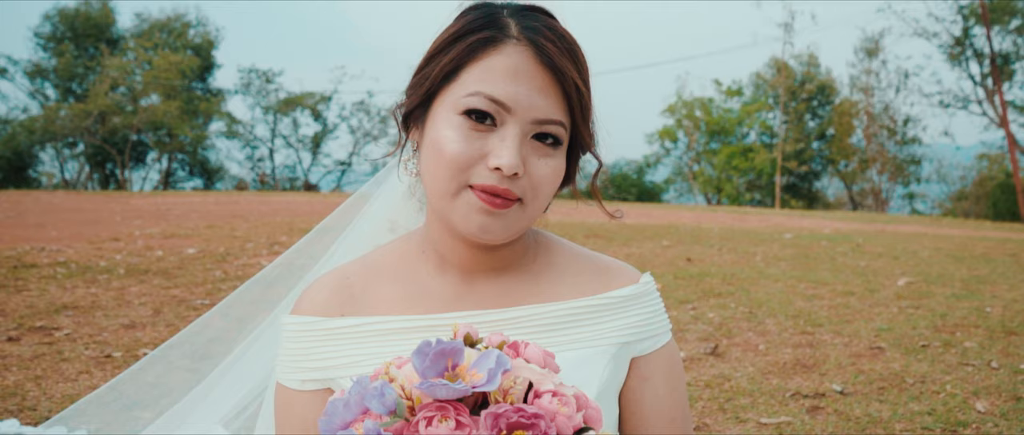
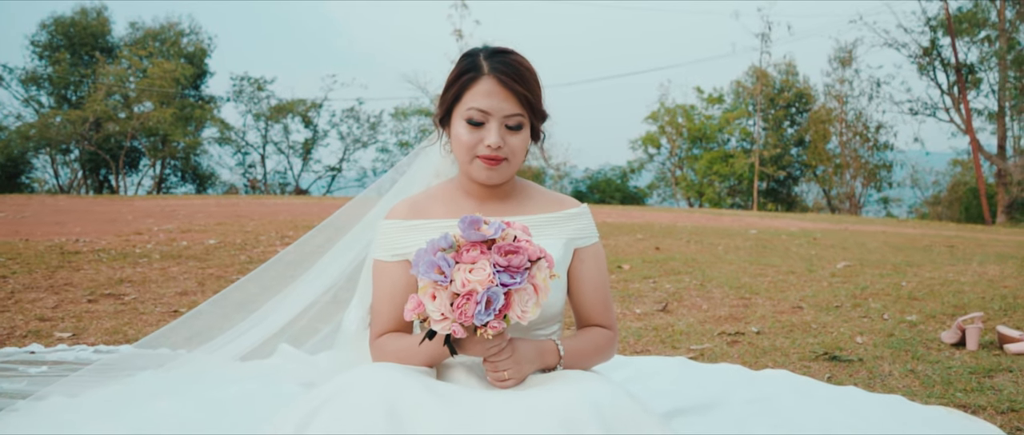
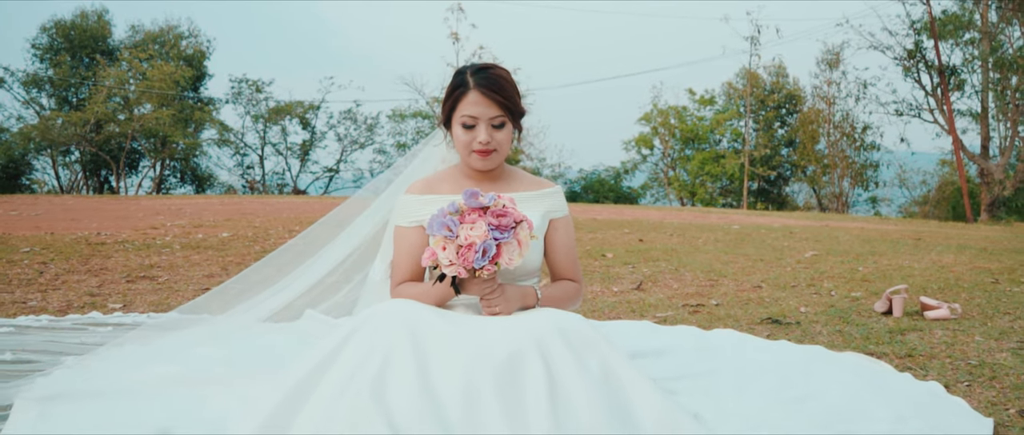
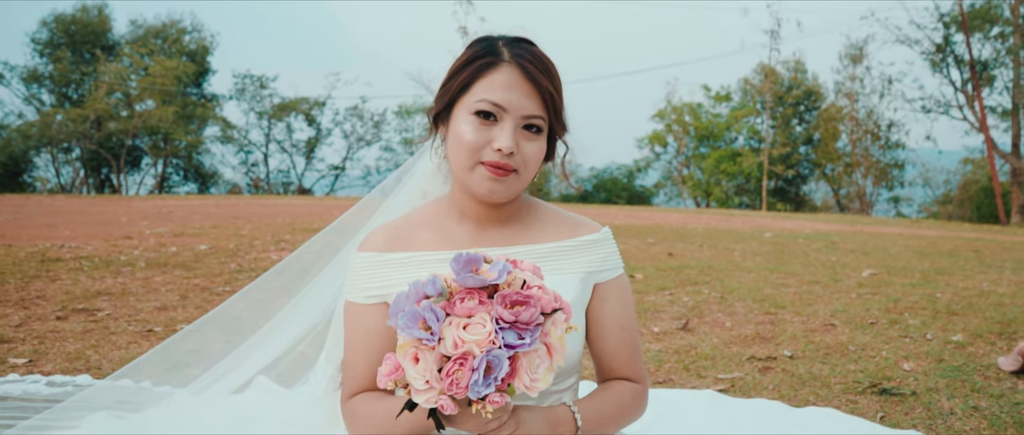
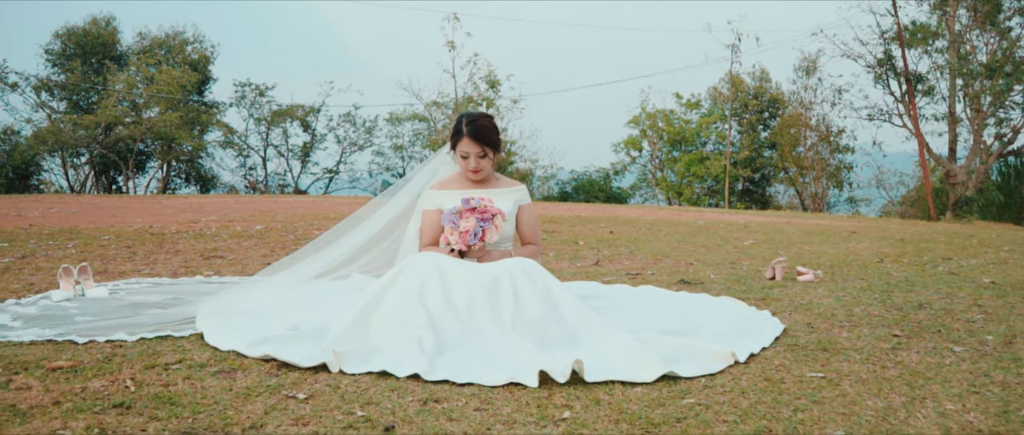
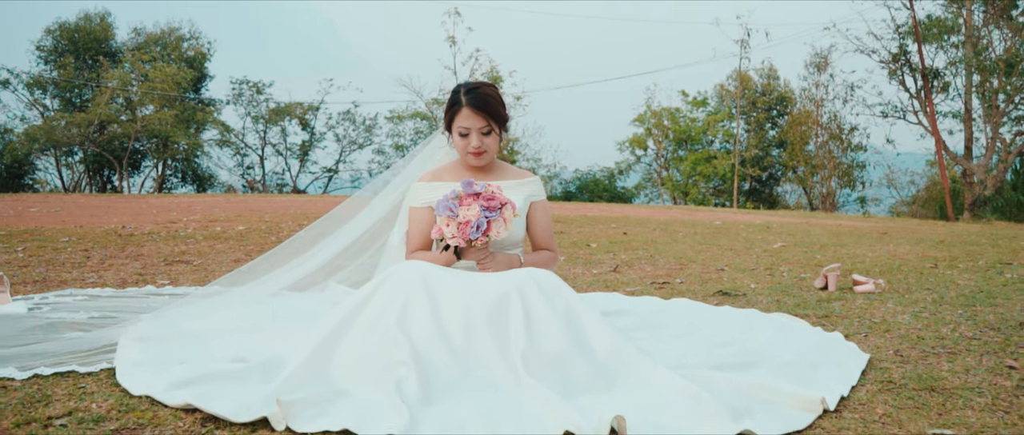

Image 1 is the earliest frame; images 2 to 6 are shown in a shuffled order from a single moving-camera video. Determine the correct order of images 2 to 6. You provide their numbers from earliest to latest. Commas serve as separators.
4, 2, 3, 6, 5
